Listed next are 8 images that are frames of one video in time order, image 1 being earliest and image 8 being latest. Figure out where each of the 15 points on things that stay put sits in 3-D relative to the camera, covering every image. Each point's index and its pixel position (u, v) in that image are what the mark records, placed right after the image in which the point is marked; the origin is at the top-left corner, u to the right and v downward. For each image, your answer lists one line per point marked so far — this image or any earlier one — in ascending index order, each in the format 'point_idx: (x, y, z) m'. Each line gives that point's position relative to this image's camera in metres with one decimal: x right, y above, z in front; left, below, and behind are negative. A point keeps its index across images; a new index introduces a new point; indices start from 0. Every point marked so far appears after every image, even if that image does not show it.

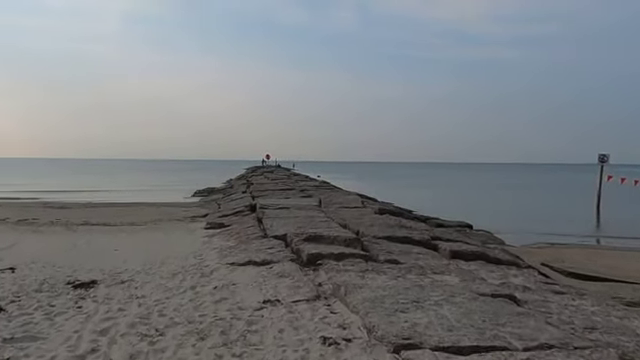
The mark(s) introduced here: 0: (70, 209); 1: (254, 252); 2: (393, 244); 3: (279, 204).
0: (-8.4, -0.9, +15.9) m
1: (-0.9, -1.0, +6.7) m
2: (+1.1, -1.0, +7.2) m
3: (-1.1, -0.7, +13.0) m
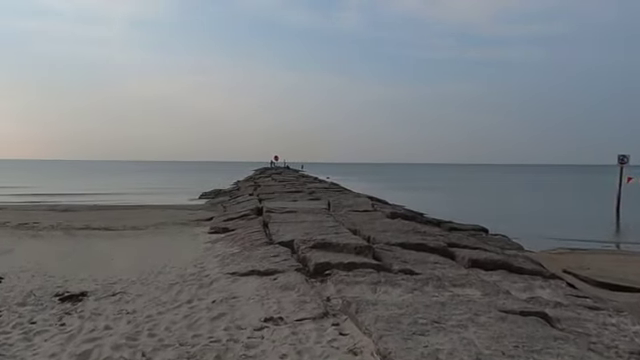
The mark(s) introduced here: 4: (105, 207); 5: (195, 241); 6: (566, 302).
0: (-8.1, -1.0, +15.6) m
1: (-0.8, -1.1, +6.3) m
2: (+1.2, -1.0, +6.7) m
3: (-0.9, -0.7, +12.6) m
4: (-8.2, -1.0, +18.1) m
5: (-2.4, -1.2, +9.1) m
6: (+2.5, -1.2, +4.8) m
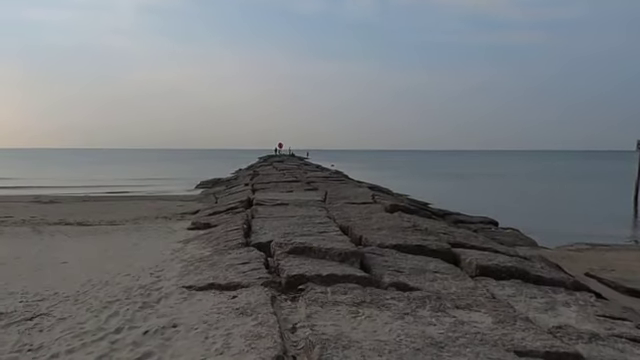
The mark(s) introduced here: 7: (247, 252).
0: (-8.2, -0.7, +14.7) m
1: (-1.1, -1.0, +5.3) m
2: (+1.0, -0.9, +5.7) m
3: (-1.0, -0.5, +11.6) m
4: (-8.2, -0.6, +17.2) m
5: (-2.6, -1.0, +8.1) m
6: (+2.2, -1.2, +3.7) m
7: (-0.9, -0.9, +6.0) m
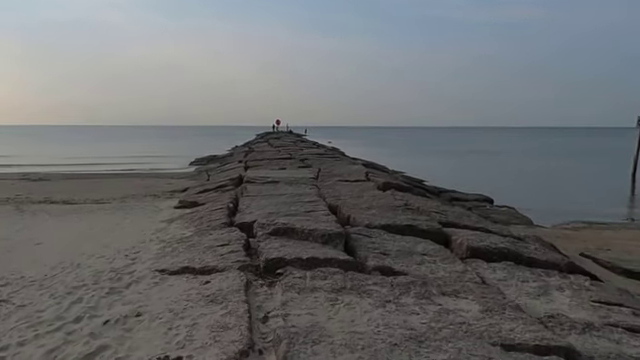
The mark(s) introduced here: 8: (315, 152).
0: (-8.4, 0.0, +14.4) m
1: (-1.3, -0.8, +5.0) m
2: (+0.8, -0.7, +5.4) m
3: (-1.2, +0.1, +11.3) m
4: (-8.4, +0.2, +16.9) m
5: (-2.8, -0.6, +7.9) m
6: (+2.0, -1.0, +3.5) m
7: (-1.1, -0.6, +5.7) m
8: (-0.2, +1.2, +19.8) m
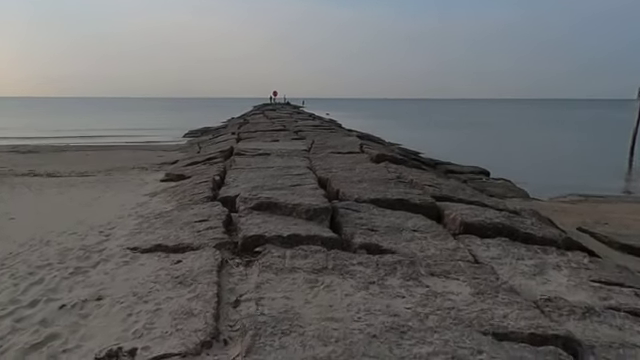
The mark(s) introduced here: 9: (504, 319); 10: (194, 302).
0: (-8.6, +0.8, +14.0) m
1: (-1.4, -0.5, +4.7) m
2: (+0.7, -0.4, +5.1) m
3: (-1.4, +0.7, +10.9) m
4: (-8.6, +1.2, +16.5) m
5: (-3.0, -0.2, +7.6) m
6: (+1.9, -0.8, +3.2) m
7: (-1.3, -0.3, +5.4) m
8: (-0.4, +2.3, +19.3) m
9: (+1.1, -0.8, +2.7) m
10: (-0.8, -0.8, +2.9) m
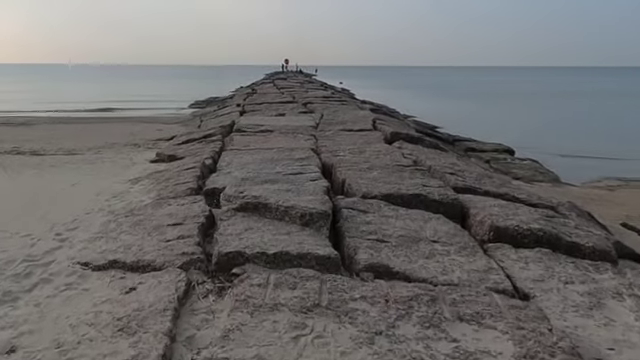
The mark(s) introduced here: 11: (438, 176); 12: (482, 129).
0: (-8.4, +1.5, +13.3) m
1: (-1.4, -0.4, +3.9) m
2: (+0.6, -0.3, +4.2) m
3: (-1.2, +1.2, +10.0) m
4: (-8.3, +2.0, +15.7) m
5: (-2.9, 0.0, +6.8) m
6: (+1.8, -0.9, +2.3) m
7: (-1.3, -0.2, +4.5) m
8: (0.0, +3.3, +18.3) m
9: (+1.0, -0.9, +1.9) m
10: (-0.8, -0.8, +2.1) m
11: (+1.5, +0.1, +5.9) m
12: (+6.1, +2.0, +17.9) m
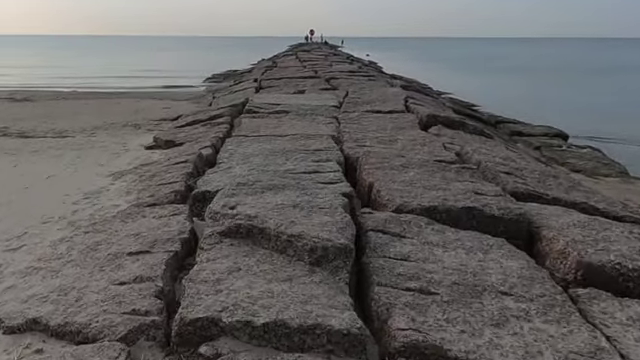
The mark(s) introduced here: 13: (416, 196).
0: (-7.7, +2.0, +12.4) m
1: (-1.3, -0.5, +2.8) m
2: (+0.8, -0.4, +3.1) m
3: (-0.8, +1.4, +8.8) m
4: (-7.5, +2.7, +14.8) m
5: (-2.6, +0.1, +5.7) m
6: (+1.8, -1.1, +1.1) m
7: (-1.1, -0.3, +3.4) m
8: (+0.9, +4.0, +16.9) m
9: (+1.0, -1.1, +0.7) m
10: (-0.8, -1.0, +1.0) m
11: (+1.7, 0.0, +4.6) m
12: (+7.0, +2.5, +16.3) m
13: (+0.8, -0.1, +3.8) m
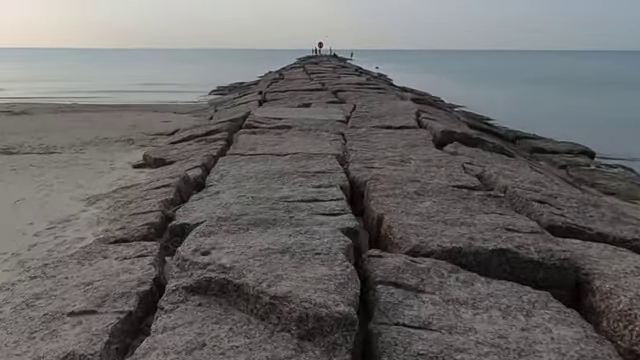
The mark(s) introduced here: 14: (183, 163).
0: (-7.6, +1.6, +12.0) m
1: (-1.4, -0.7, +2.2) m
2: (+0.7, -0.6, +2.4) m
3: (-0.7, +1.1, +8.2) m
4: (-7.3, +2.2, +14.4) m
5: (-2.6, -0.1, +5.1) m
6: (+1.7, -1.3, +0.4) m
7: (-1.1, -0.5, +2.8) m
8: (+1.2, +3.4, +16.3) m
9: (+0.9, -1.3, 0.0) m
10: (-0.9, -1.2, +0.4) m
11: (+1.7, -0.2, +3.9) m
12: (+7.2, +2.0, +15.6) m
13: (+0.8, -0.4, +3.1) m
14: (-1.6, +0.2, +5.6) m
